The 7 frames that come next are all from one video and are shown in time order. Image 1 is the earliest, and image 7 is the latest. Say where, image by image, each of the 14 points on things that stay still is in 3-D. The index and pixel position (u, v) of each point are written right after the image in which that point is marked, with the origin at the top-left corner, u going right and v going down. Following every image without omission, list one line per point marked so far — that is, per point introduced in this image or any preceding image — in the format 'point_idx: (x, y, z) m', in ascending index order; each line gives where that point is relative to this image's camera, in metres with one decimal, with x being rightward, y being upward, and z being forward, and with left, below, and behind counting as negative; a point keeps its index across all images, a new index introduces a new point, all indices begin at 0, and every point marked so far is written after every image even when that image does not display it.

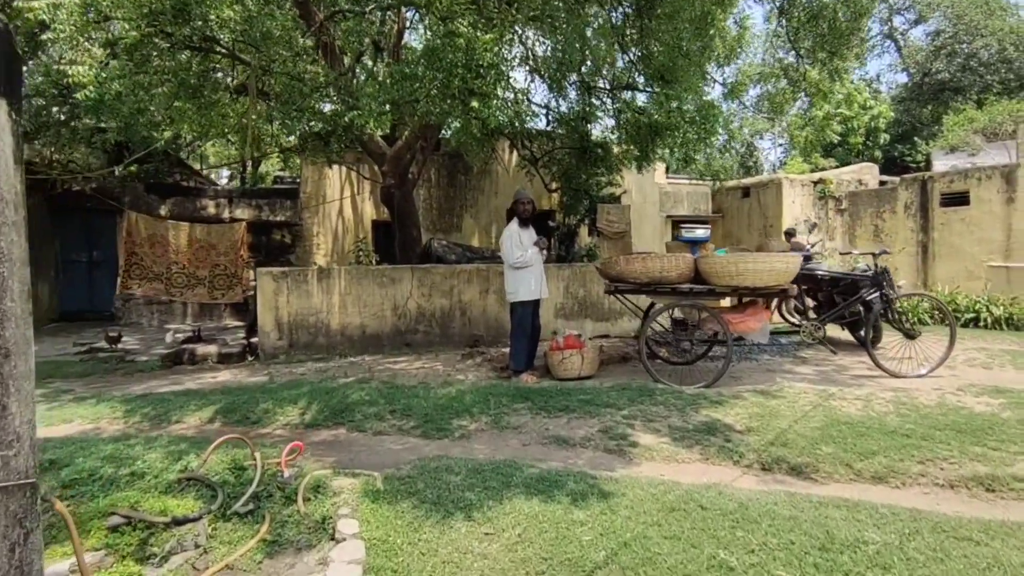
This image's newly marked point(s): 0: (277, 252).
0: (-5.2, +0.7, +12.5) m
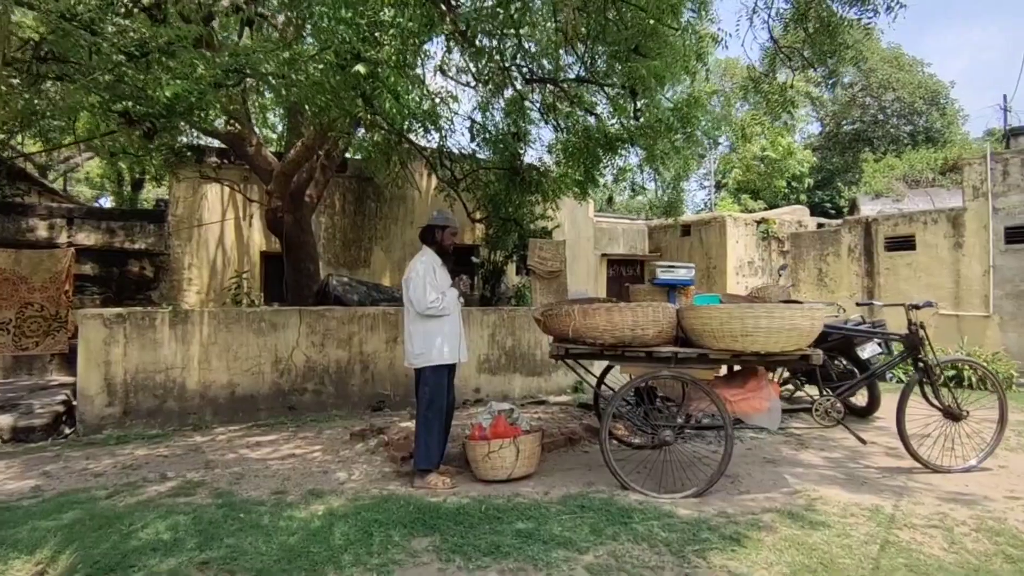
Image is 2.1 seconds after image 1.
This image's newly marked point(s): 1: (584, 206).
0: (-6.6, 0.0, +10.0) m
1: (+1.4, +1.7, +12.0) m
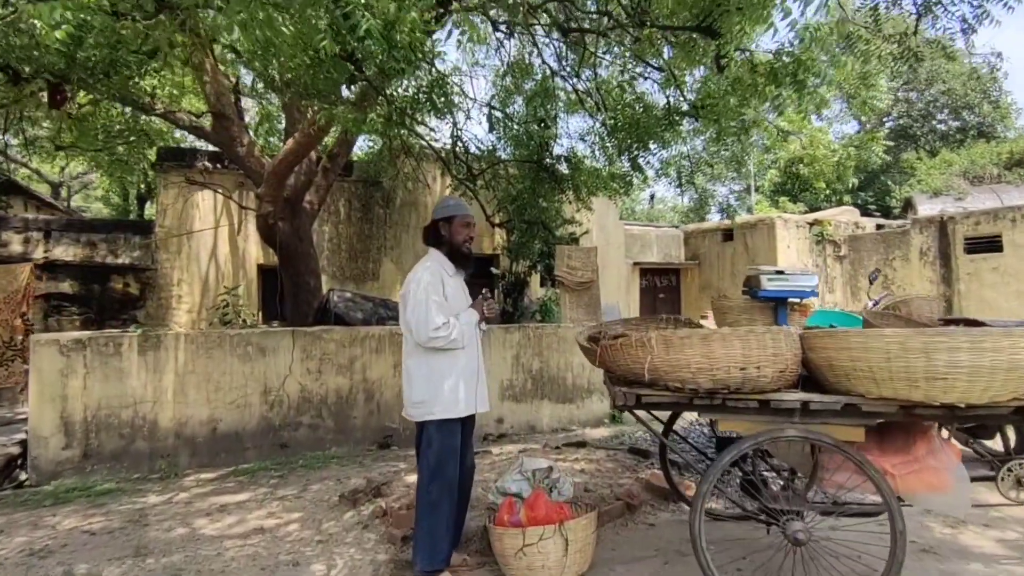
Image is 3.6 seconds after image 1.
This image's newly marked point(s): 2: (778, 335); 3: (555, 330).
0: (-6.2, -0.3, +9.0) m
1: (+1.9, +1.5, +10.7) m
2: (+1.1, -0.2, +2.4) m
3: (+0.5, -0.5, +7.0) m
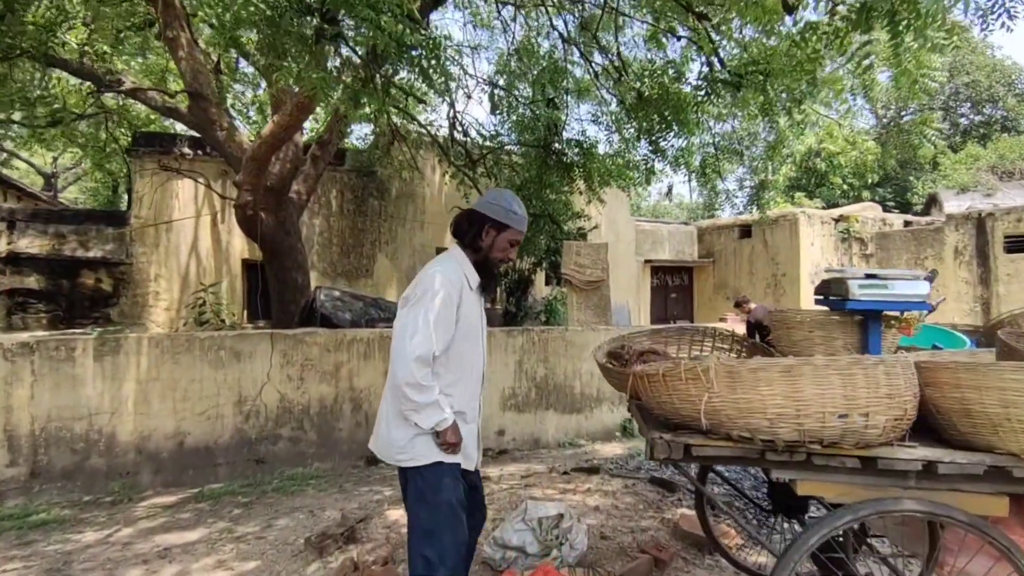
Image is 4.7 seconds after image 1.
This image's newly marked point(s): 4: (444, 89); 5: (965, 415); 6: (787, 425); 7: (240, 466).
0: (-6.2, -0.3, +8.3) m
1: (+1.9, +1.5, +10.0) m
2: (+1.1, -0.2, +1.7) m
3: (+0.6, -0.5, +6.3) m
4: (-0.6, +1.9, +5.5) m
5: (+1.3, -0.4, +1.7) m
6: (+0.8, -0.4, +1.7) m
7: (-2.6, -1.7, +5.4) m
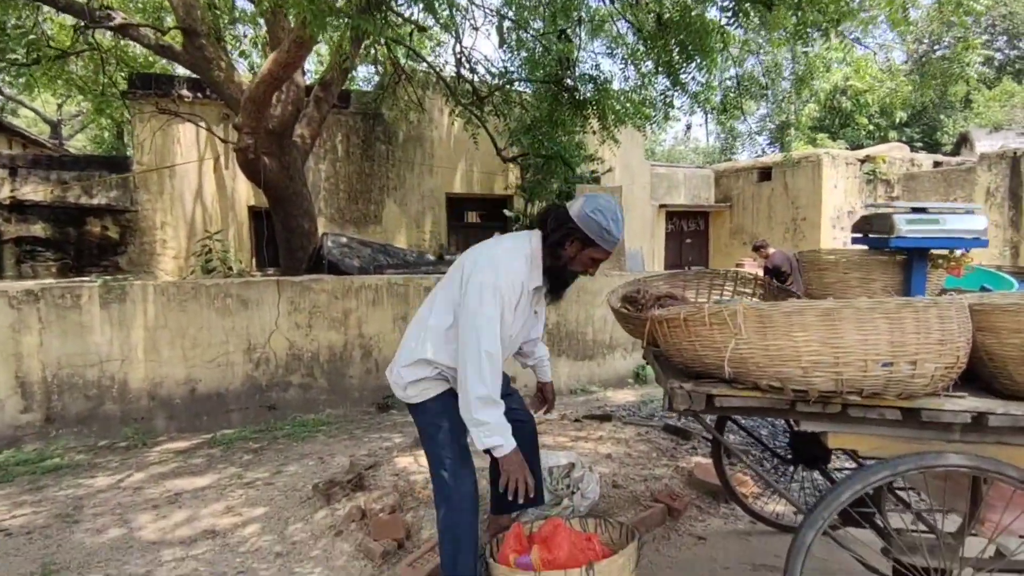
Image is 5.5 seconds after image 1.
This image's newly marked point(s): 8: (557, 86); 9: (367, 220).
0: (-6.0, +0.5, +8.3) m
1: (+2.1, +2.4, +9.6) m
2: (+1.1, -0.1, +1.5) m
3: (+0.7, +0.1, +6.1) m
4: (-0.6, +2.4, +5.1) m
5: (+1.4, -0.2, +1.5) m
6: (+0.8, -0.2, +1.5) m
7: (-2.5, -1.2, +5.4) m
8: (+0.5, +2.2, +6.3) m
9: (-2.2, +1.0, +8.7) m
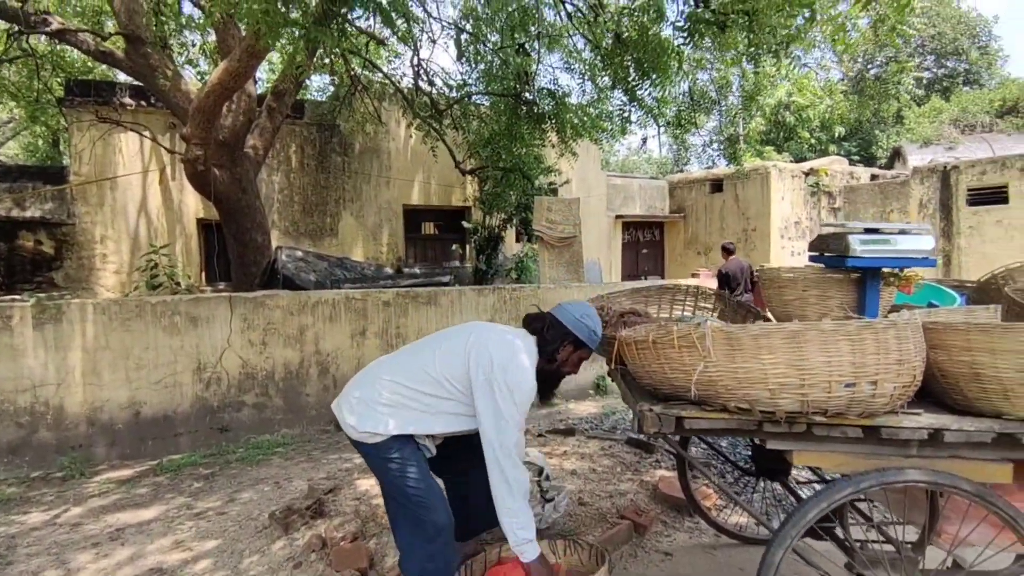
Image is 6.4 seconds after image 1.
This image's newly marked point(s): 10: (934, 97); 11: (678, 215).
0: (-6.6, +0.2, +7.8) m
1: (+1.4, +2.3, +9.7) m
2: (+1.1, -0.1, +1.6) m
3: (+0.3, -0.1, +6.1) m
4: (-0.9, +2.3, +5.1) m
5: (+1.3, -0.2, +1.6) m
6: (+0.7, -0.3, +1.5) m
7: (-2.8, -1.3, +5.2) m
8: (0.0, +2.1, +6.3) m
9: (-2.8, +0.8, +8.5) m
10: (+12.1, +5.4, +16.6) m
11: (+3.7, +1.6, +12.7) m
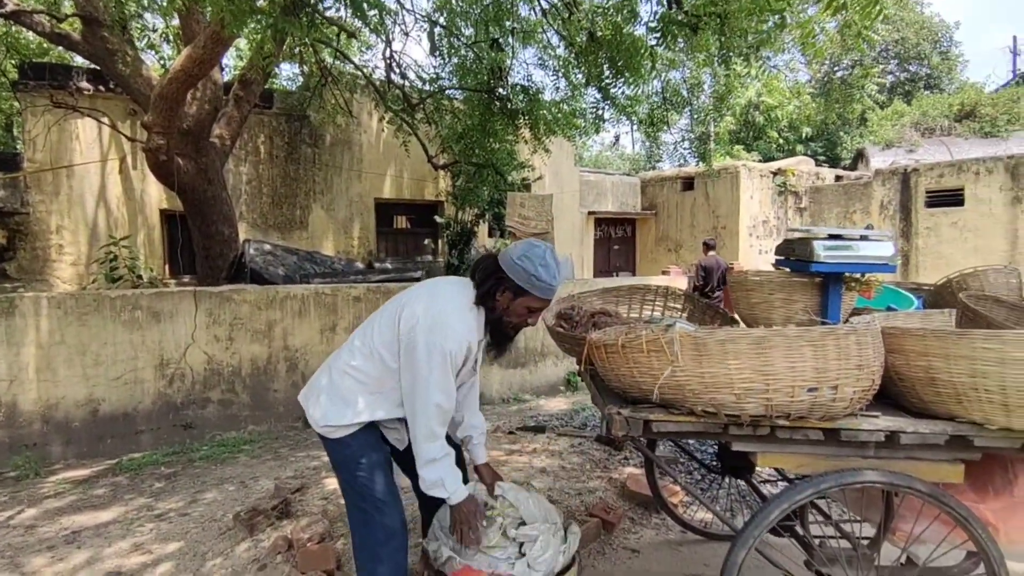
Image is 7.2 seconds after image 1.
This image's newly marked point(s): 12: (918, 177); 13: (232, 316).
0: (-7.0, +0.3, +7.5) m
1: (+0.9, +2.3, +9.8) m
2: (+1.0, -0.1, +1.6) m
3: (0.0, 0.0, +6.1) m
4: (-1.2, +2.3, +5.0) m
5: (+1.2, -0.3, +1.6) m
6: (+0.7, -0.3, +1.6) m
7: (-3.1, -1.3, +5.1) m
8: (-0.2, +2.1, +6.3) m
9: (-3.2, +0.9, +8.4) m
10: (+11.4, +5.5, +17.0) m
11: (+3.1, +1.7, +12.8) m
12: (+6.9, +1.9, +9.7) m
13: (-2.6, -0.3, +5.2) m
